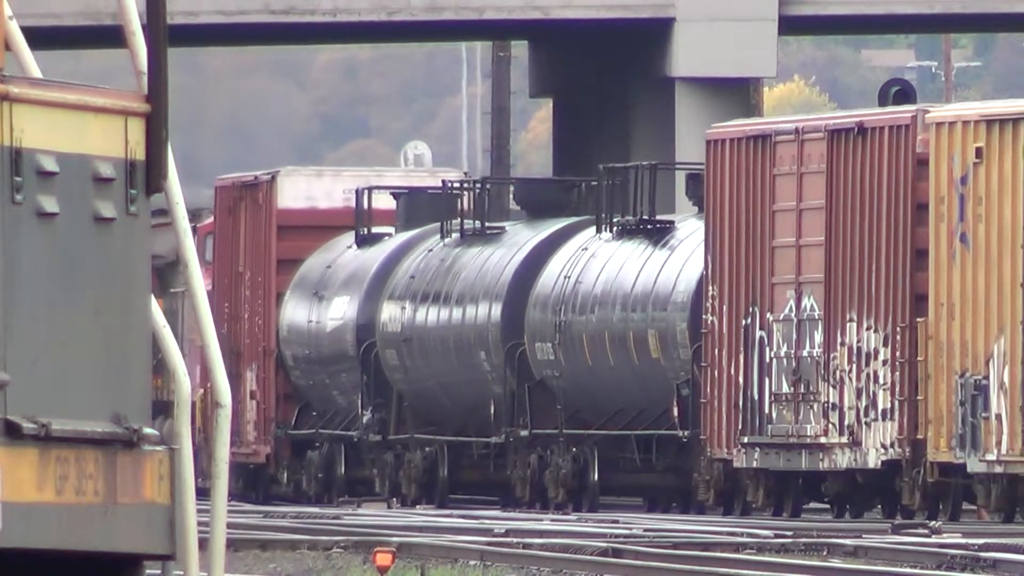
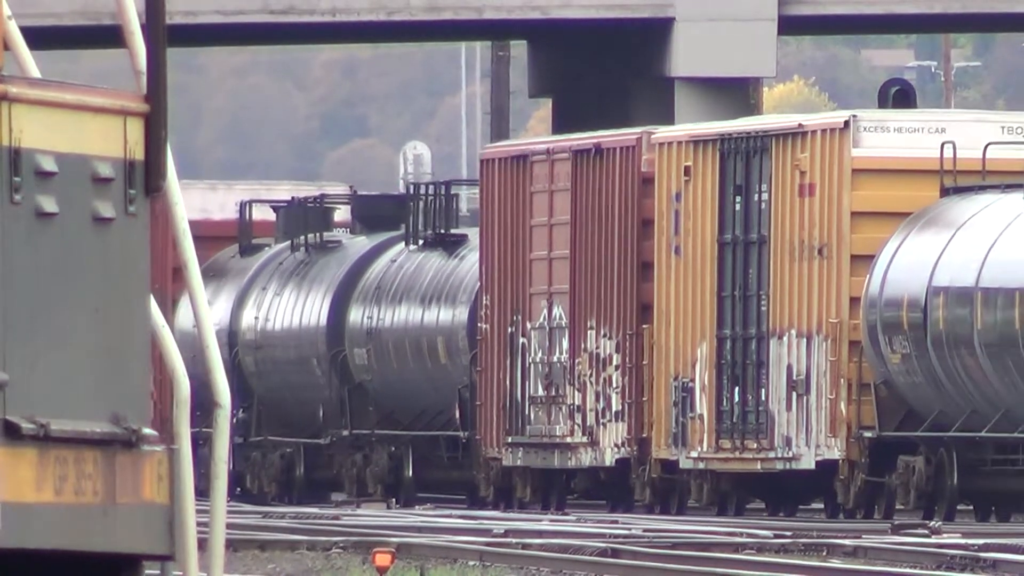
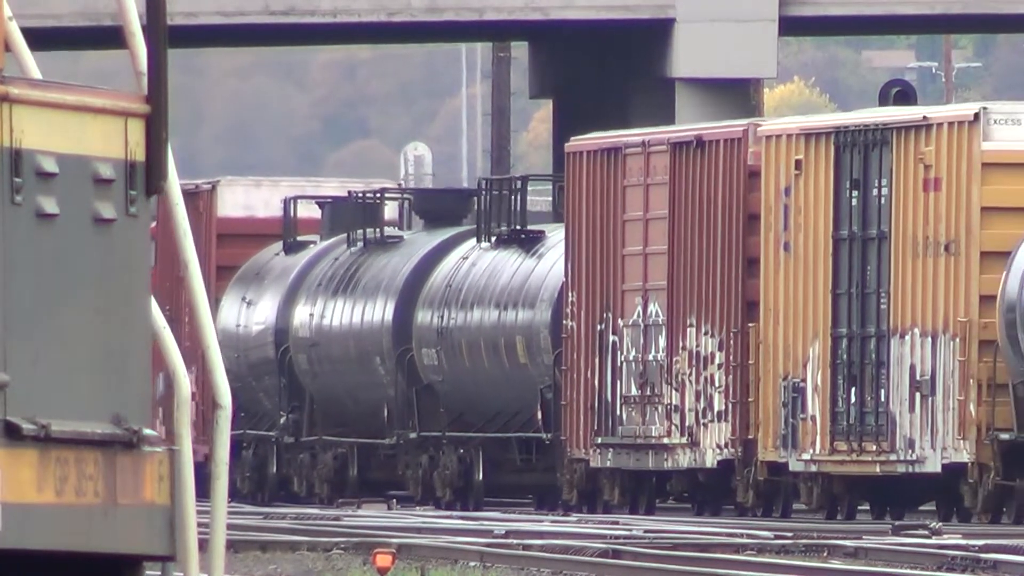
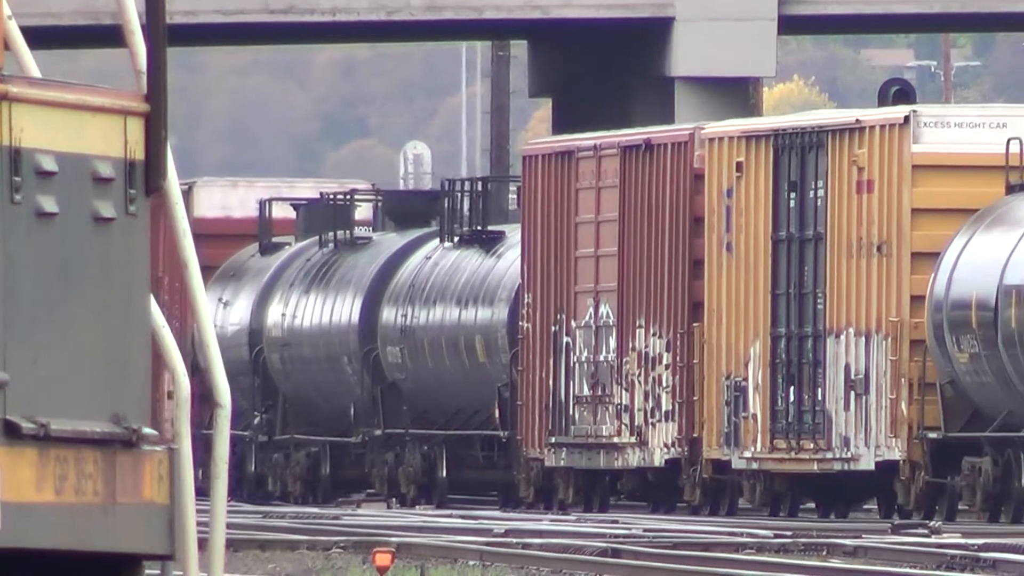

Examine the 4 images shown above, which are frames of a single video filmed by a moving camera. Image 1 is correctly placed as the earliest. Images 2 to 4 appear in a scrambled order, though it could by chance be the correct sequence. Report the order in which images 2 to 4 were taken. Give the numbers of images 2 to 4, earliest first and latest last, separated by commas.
3, 4, 2
